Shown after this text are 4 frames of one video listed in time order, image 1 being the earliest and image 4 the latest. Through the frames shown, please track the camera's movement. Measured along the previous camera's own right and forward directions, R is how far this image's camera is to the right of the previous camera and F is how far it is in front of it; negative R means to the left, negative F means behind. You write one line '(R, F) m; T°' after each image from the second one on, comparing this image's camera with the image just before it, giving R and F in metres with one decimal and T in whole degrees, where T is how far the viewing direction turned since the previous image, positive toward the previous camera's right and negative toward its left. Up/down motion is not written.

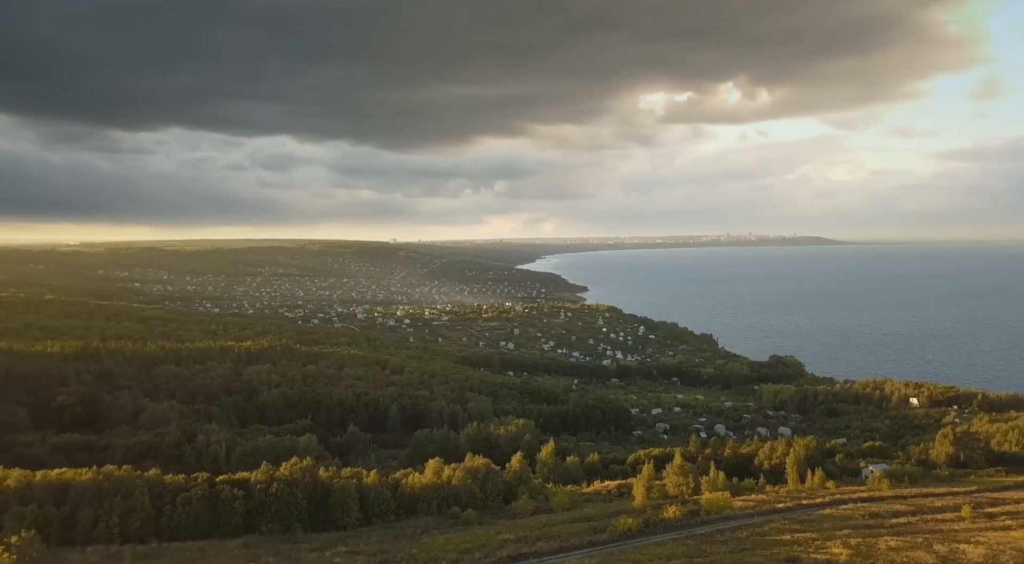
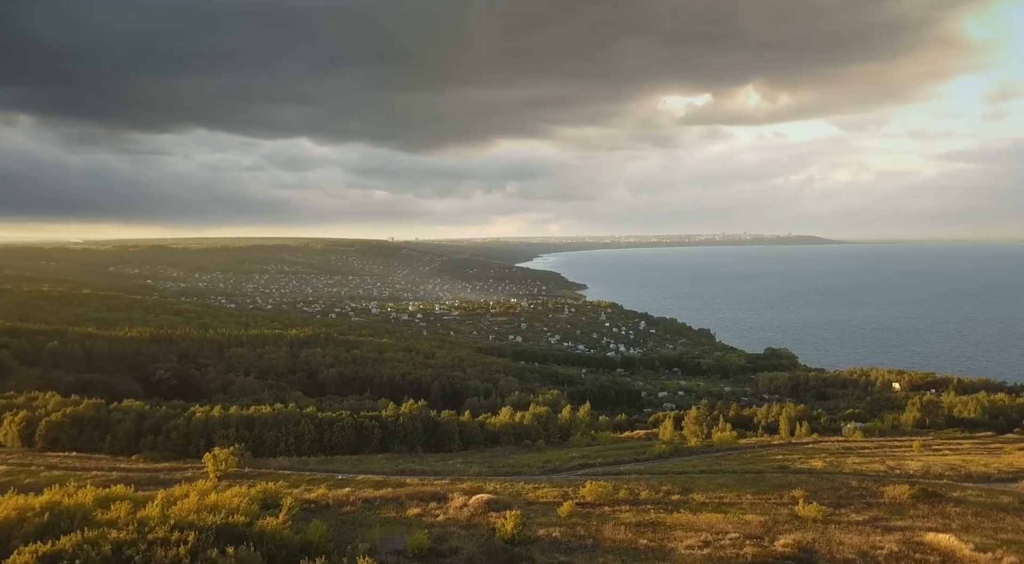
(-3.2, -9.9) m; 0°
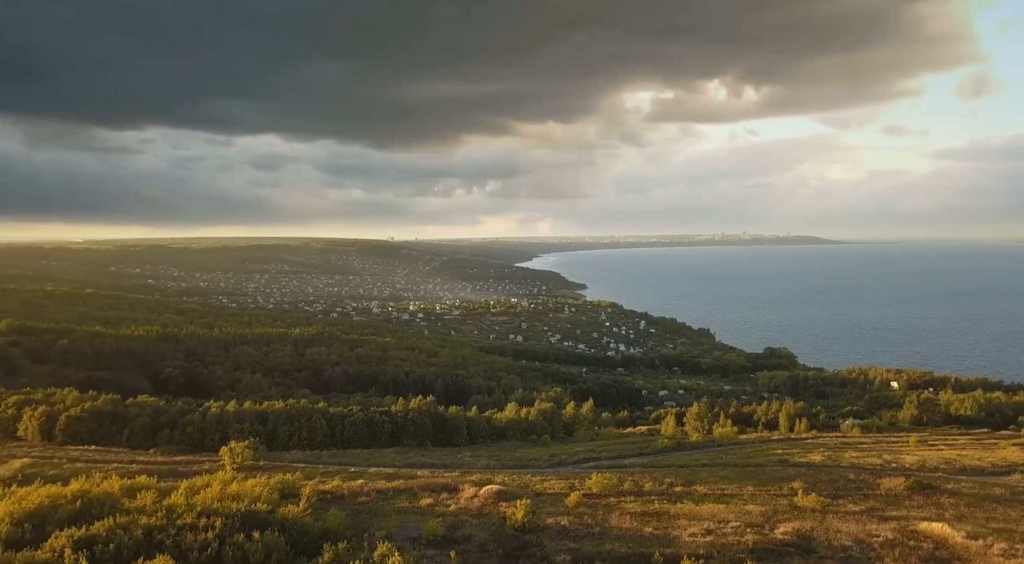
(-0.3, -1.0) m; 0°
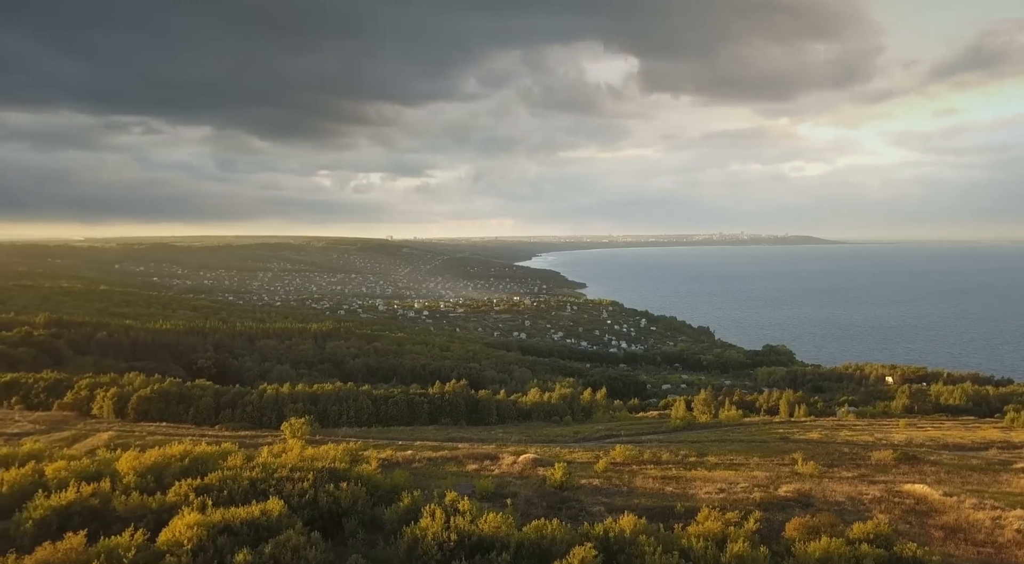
(-1.5, -4.0) m; 0°
